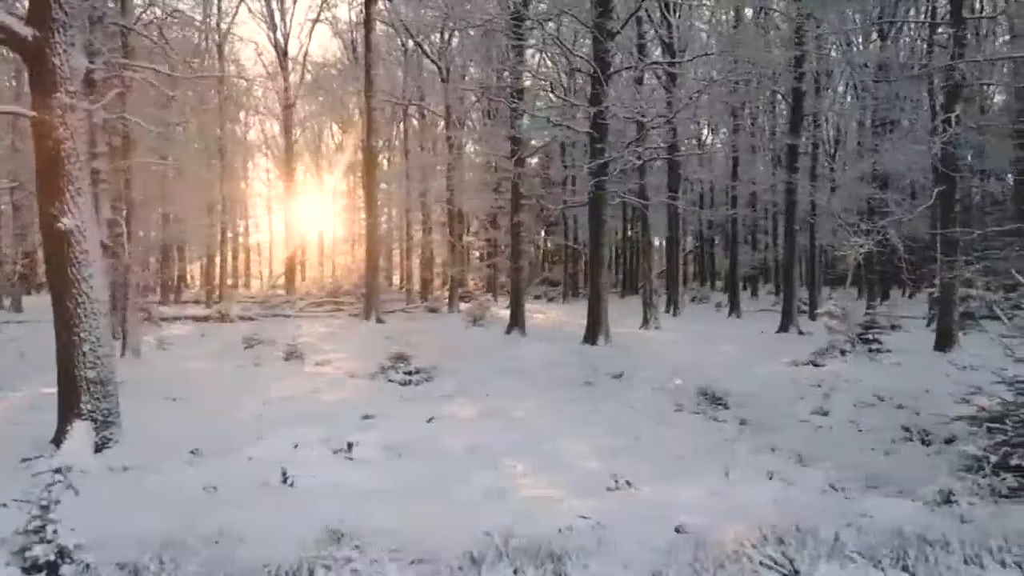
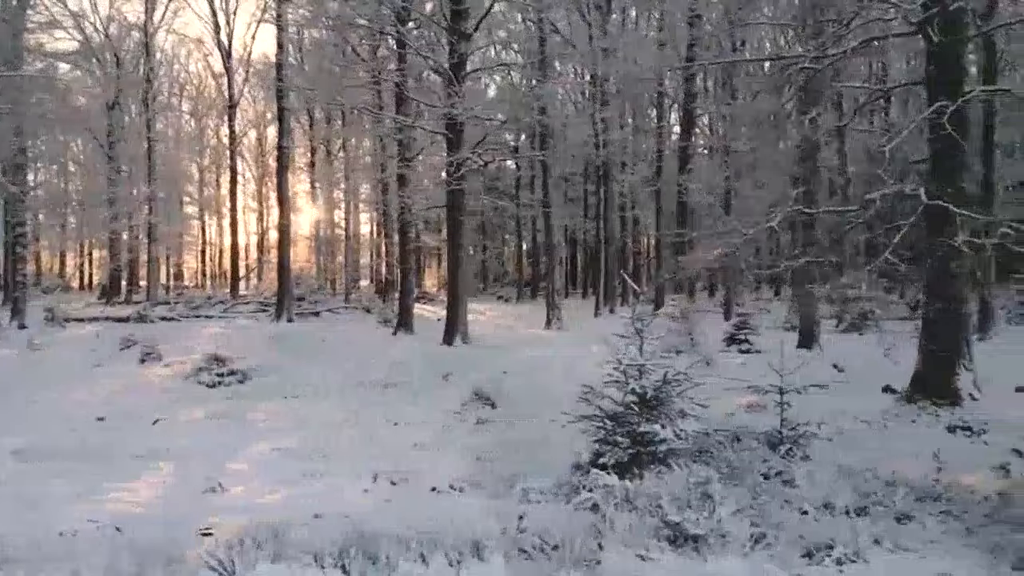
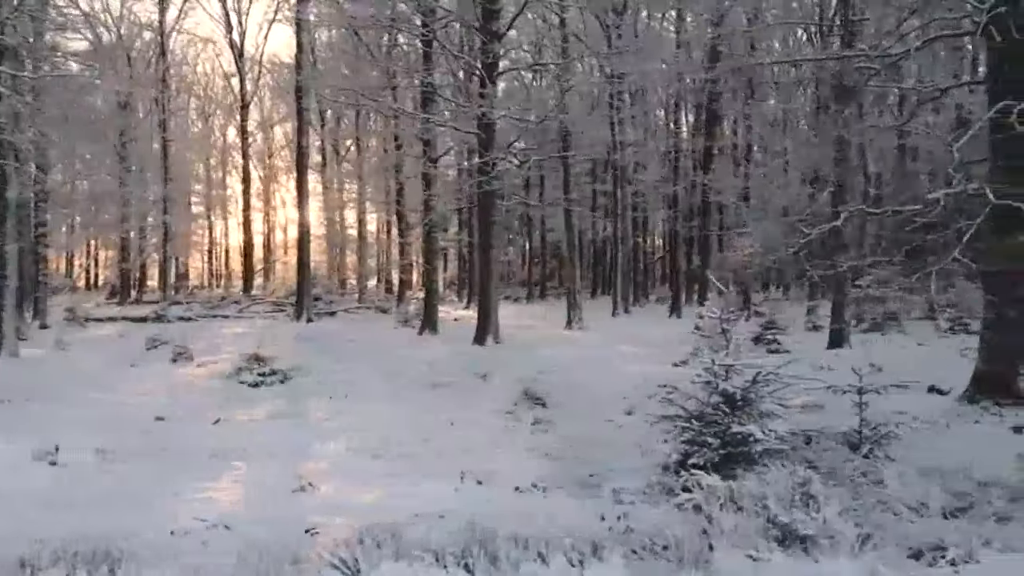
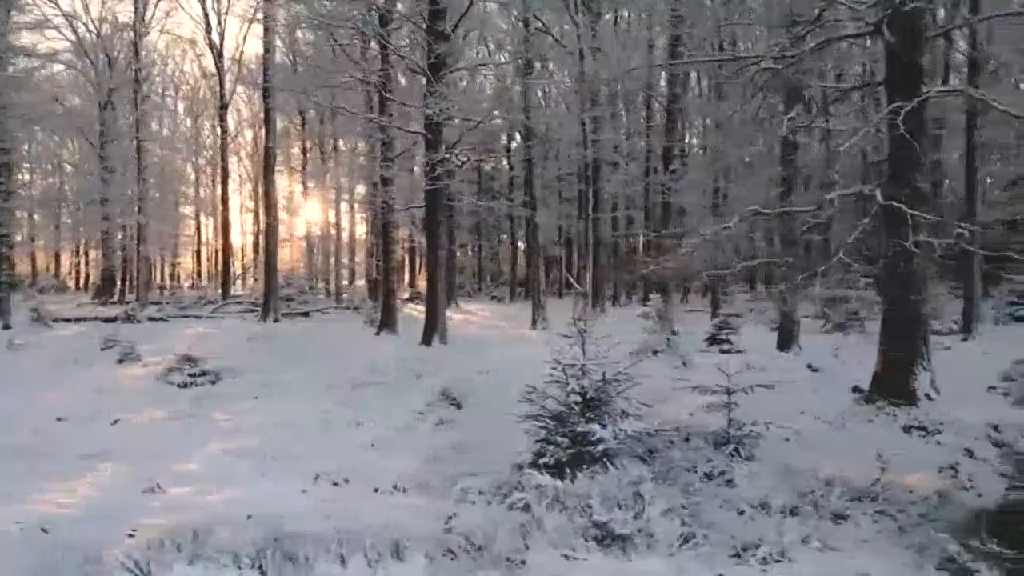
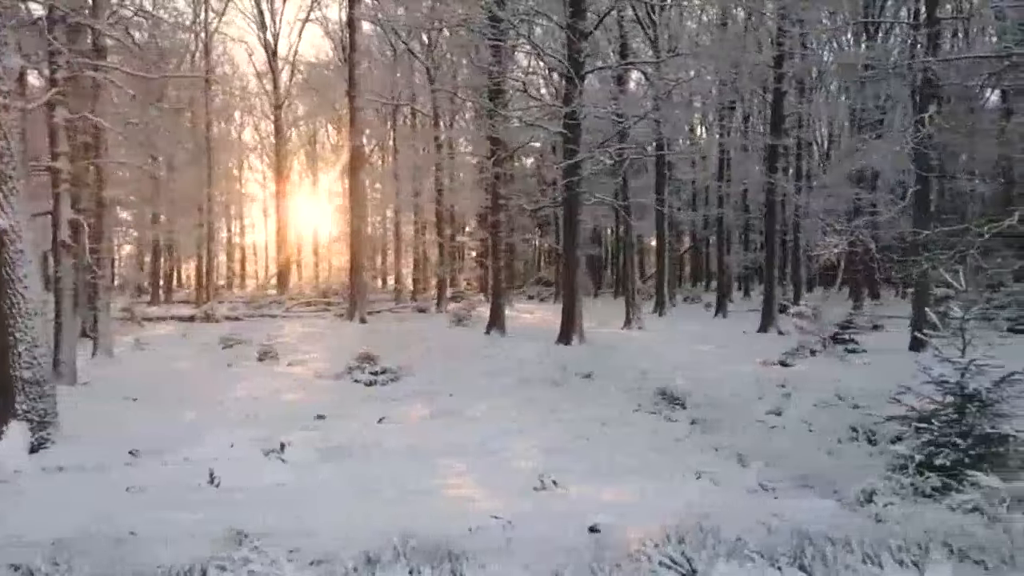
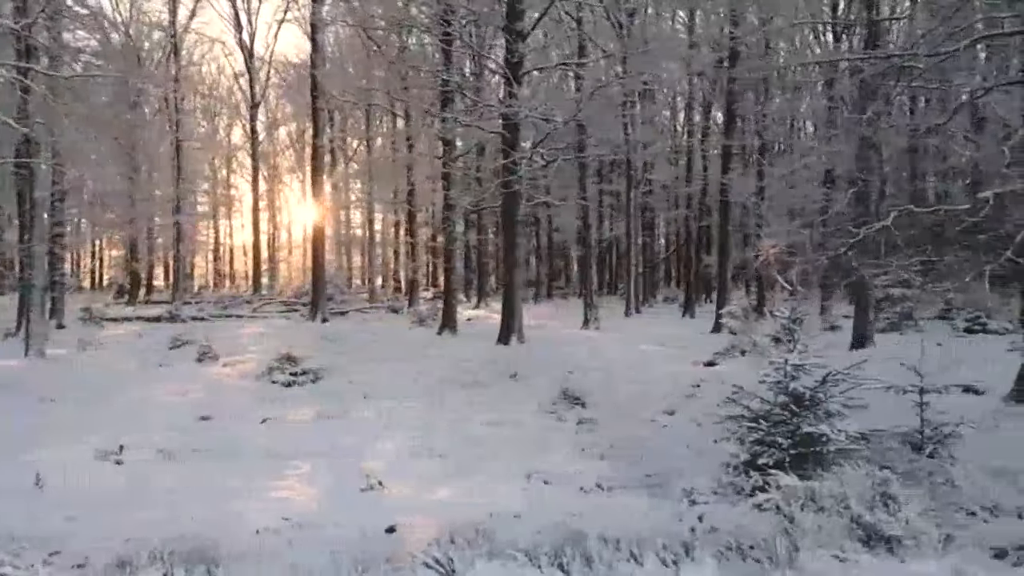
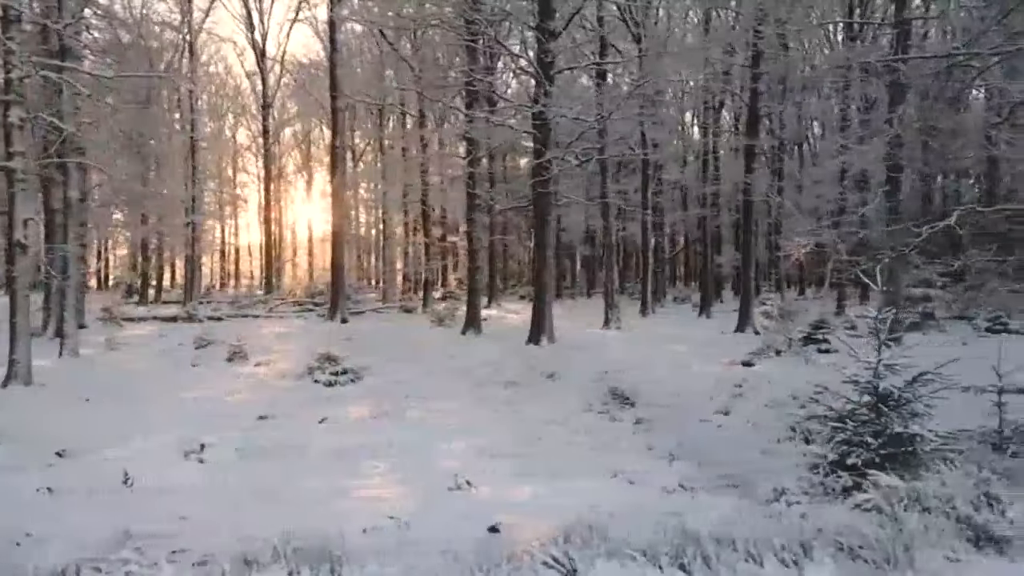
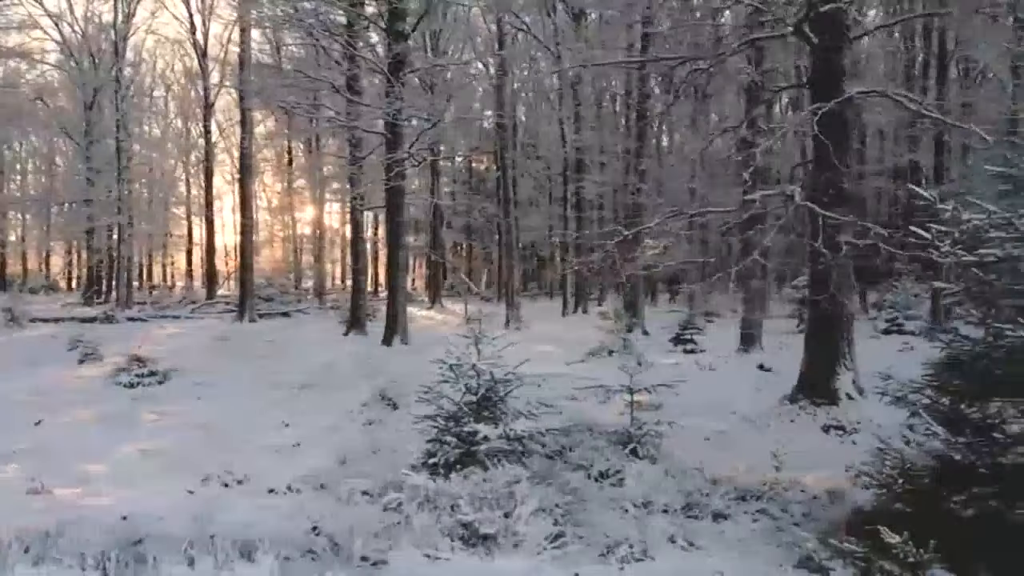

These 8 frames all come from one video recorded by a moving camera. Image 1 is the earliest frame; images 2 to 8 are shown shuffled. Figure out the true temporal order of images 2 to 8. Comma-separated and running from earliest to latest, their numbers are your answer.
5, 7, 6, 3, 2, 4, 8
